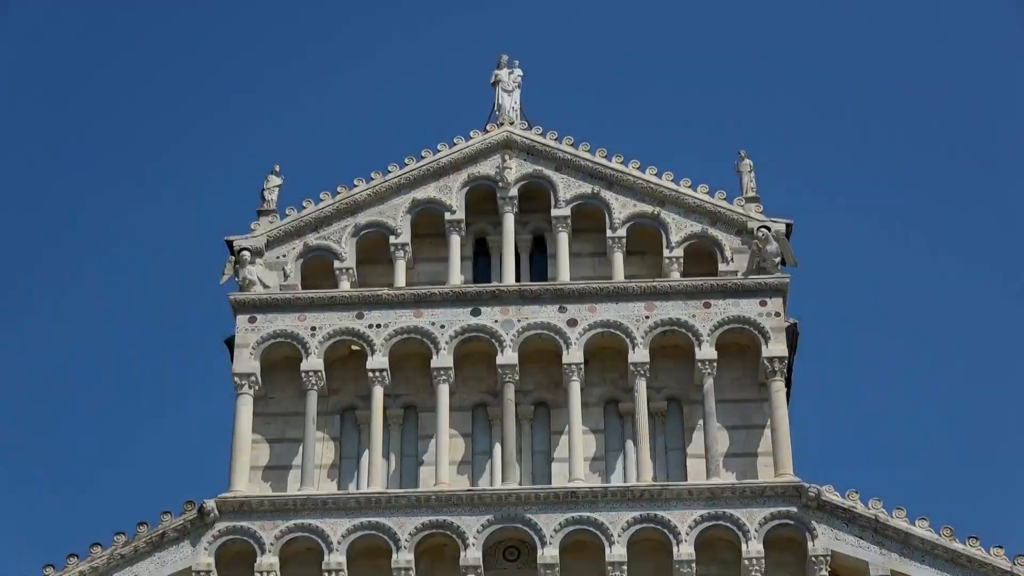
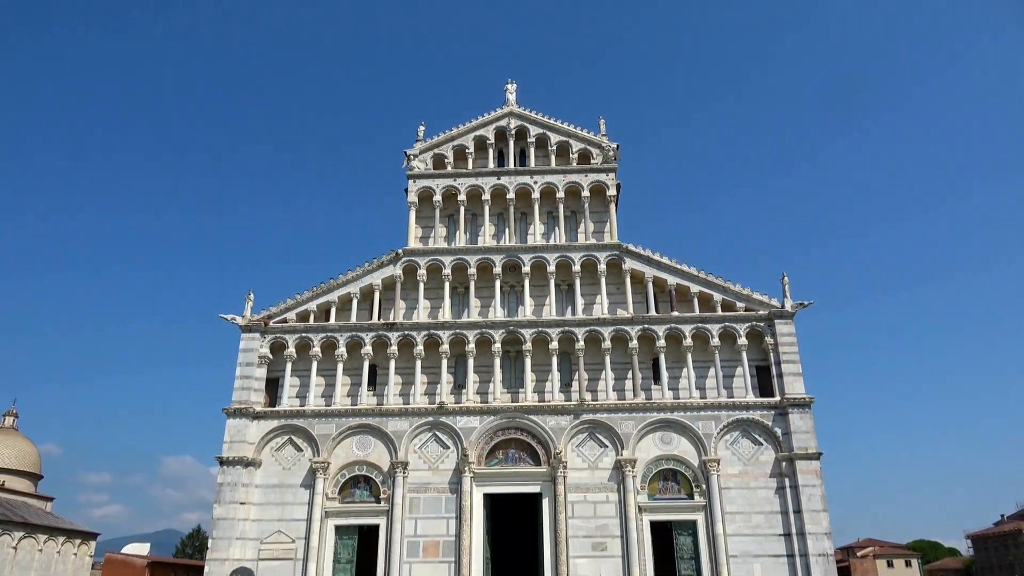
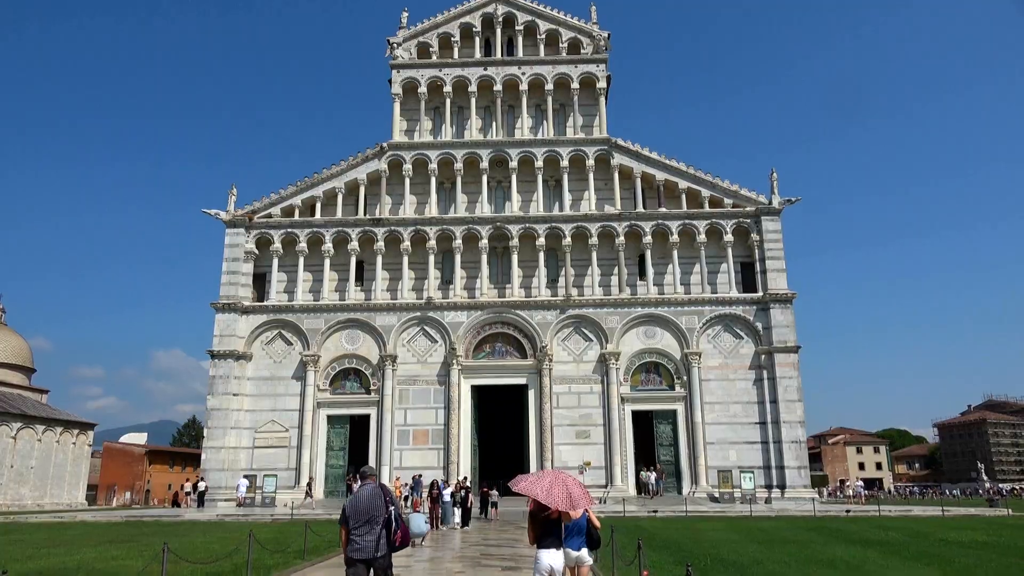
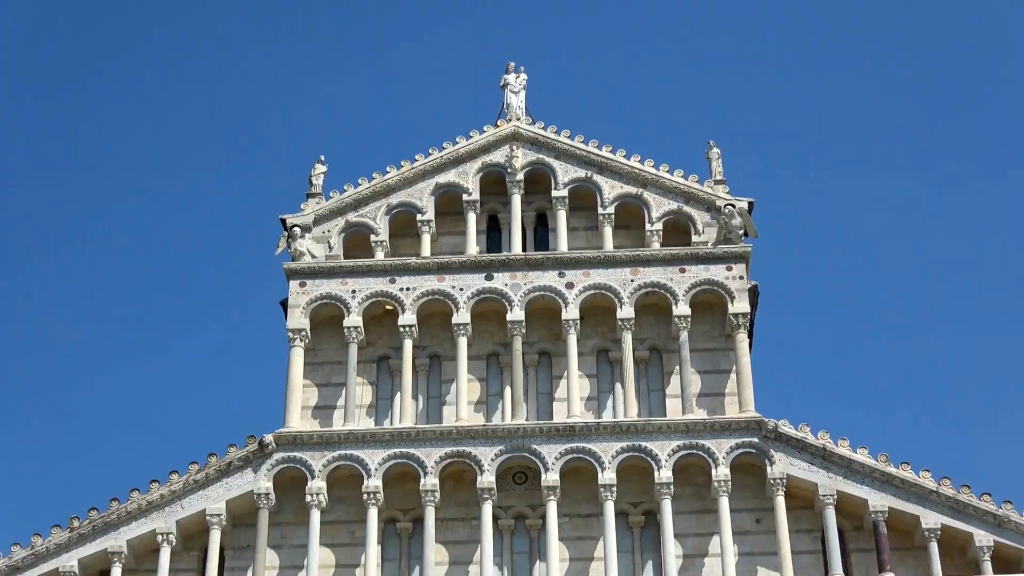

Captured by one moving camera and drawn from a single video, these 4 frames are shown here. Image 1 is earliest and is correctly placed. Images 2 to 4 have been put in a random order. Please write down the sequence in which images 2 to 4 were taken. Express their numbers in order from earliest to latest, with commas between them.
4, 2, 3
